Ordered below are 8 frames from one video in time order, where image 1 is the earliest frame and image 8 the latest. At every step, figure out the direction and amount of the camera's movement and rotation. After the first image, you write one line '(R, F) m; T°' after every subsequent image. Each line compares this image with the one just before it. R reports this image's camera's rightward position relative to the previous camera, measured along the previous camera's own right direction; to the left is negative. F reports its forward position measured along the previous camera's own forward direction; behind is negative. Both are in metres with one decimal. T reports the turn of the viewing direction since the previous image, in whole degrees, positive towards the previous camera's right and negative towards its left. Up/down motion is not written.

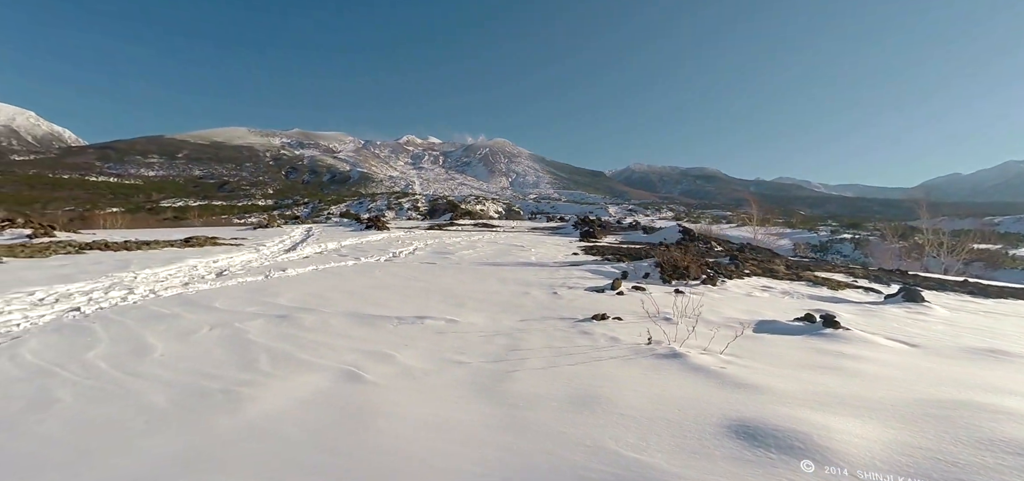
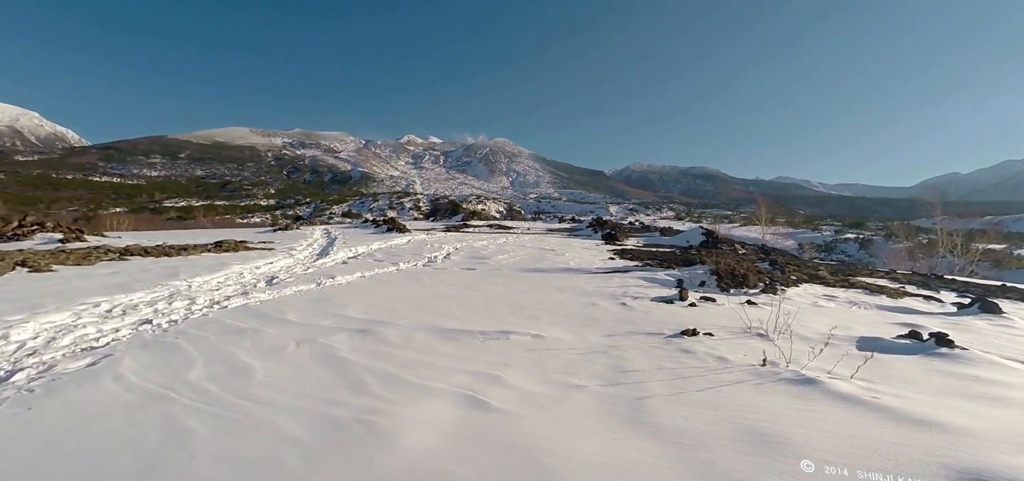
(-1.1, +0.2) m; -1°
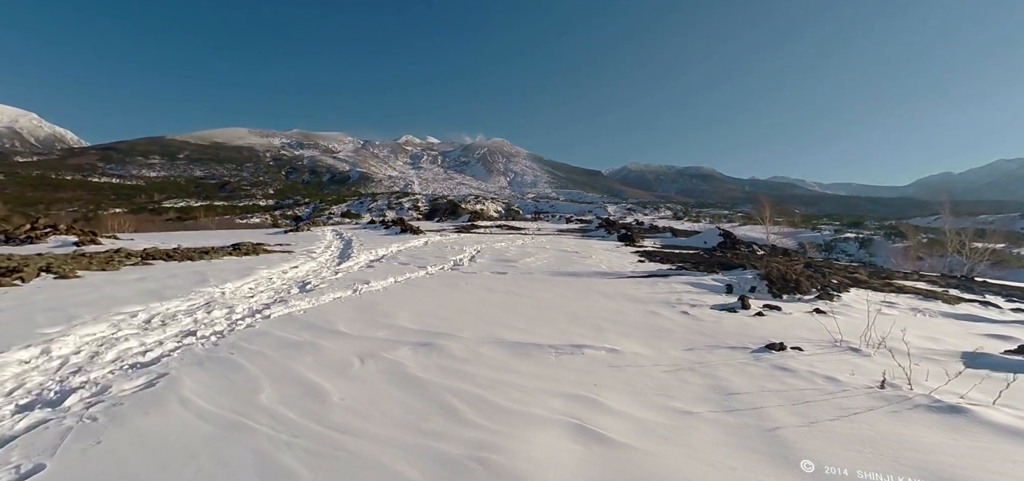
(-0.9, +0.4) m; 0°
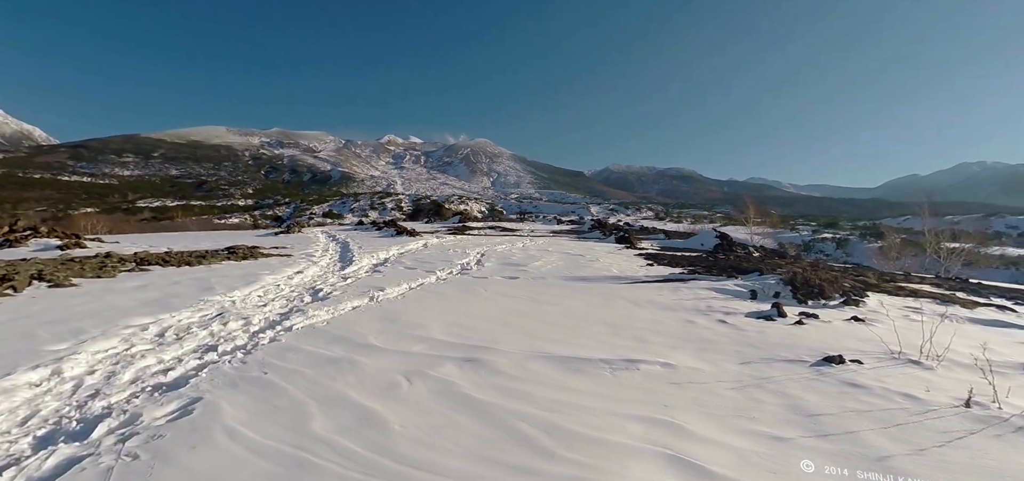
(-0.8, +0.3) m; +2°
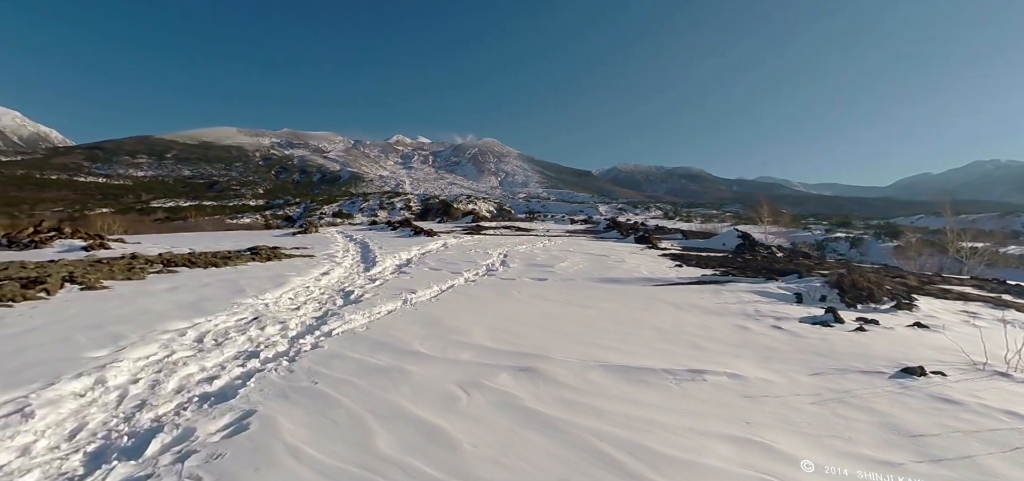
(-0.5, +0.3) m; -1°
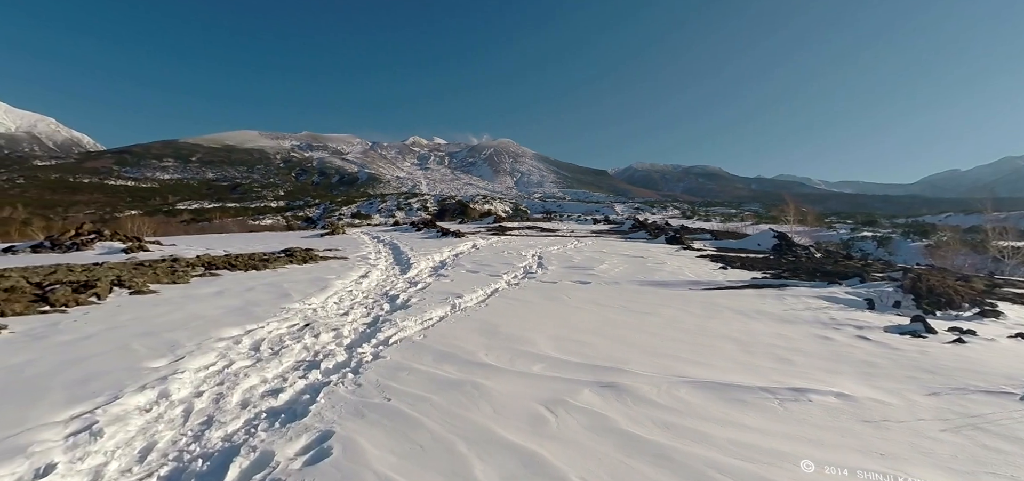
(-0.7, +0.4) m; -2°
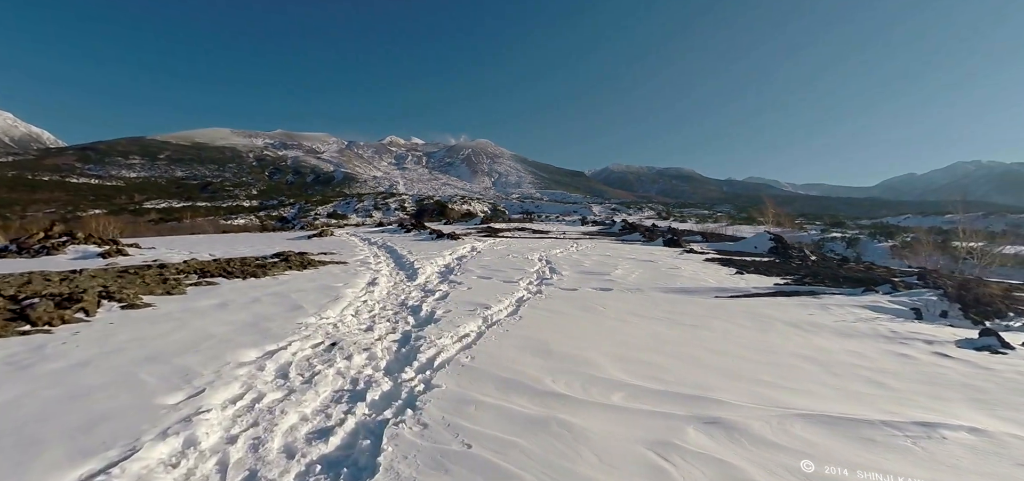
(-1.0, +0.7) m; +2°
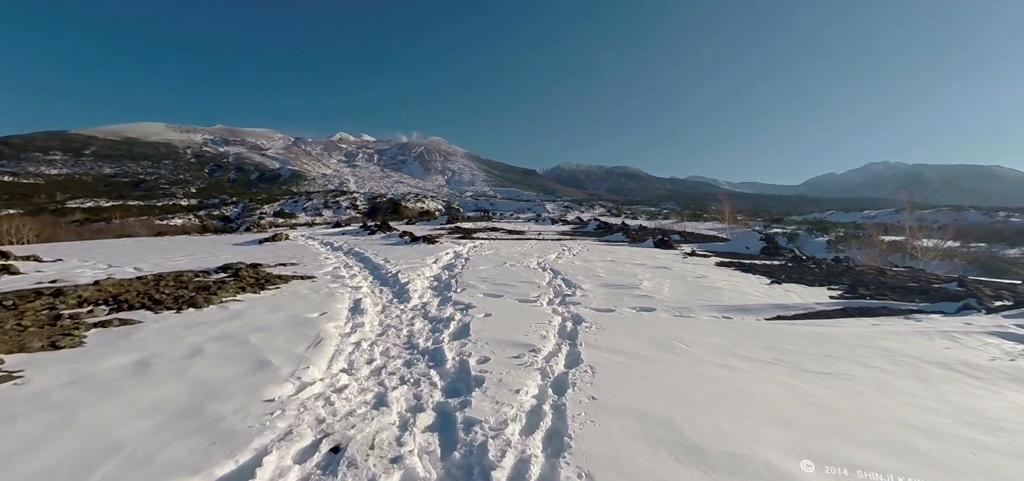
(-1.4, +2.4) m; +5°
